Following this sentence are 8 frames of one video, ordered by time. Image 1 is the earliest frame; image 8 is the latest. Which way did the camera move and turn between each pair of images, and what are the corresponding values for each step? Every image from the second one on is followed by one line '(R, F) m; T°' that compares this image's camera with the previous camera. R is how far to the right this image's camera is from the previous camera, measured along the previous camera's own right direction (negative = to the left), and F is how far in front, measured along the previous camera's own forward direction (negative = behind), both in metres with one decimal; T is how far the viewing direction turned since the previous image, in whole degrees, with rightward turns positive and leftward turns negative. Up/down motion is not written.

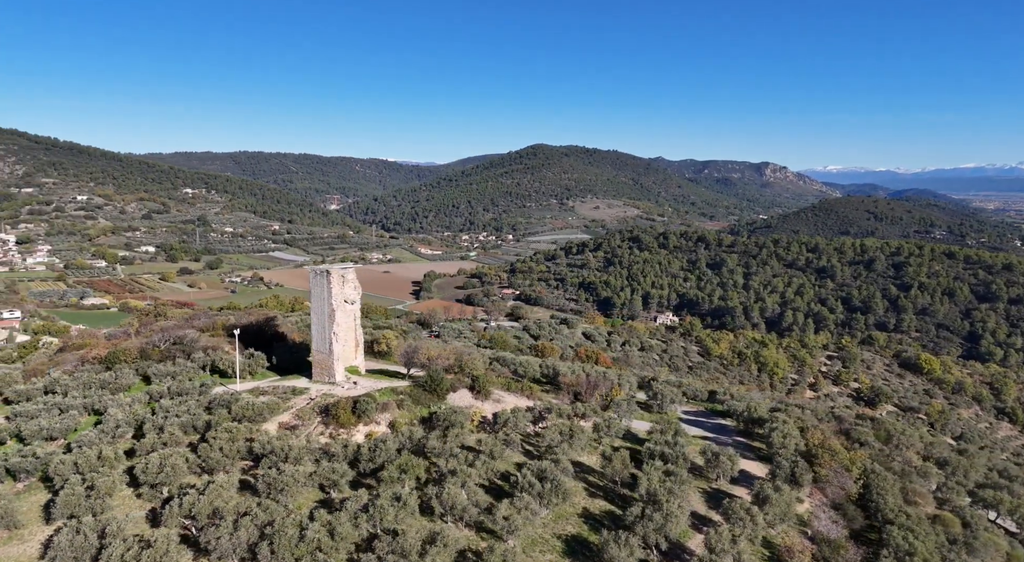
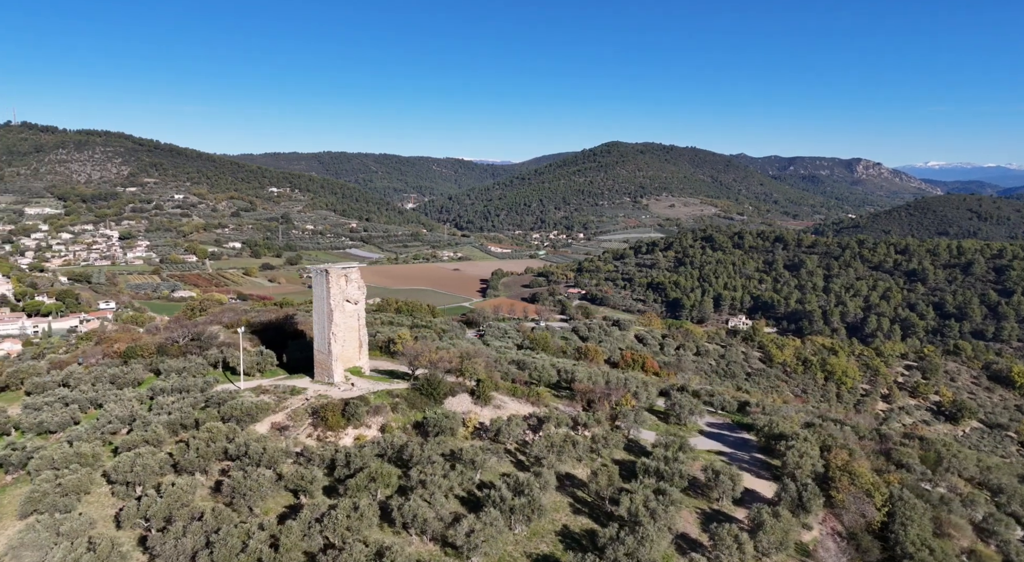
(+2.1, +1.0) m; -5°
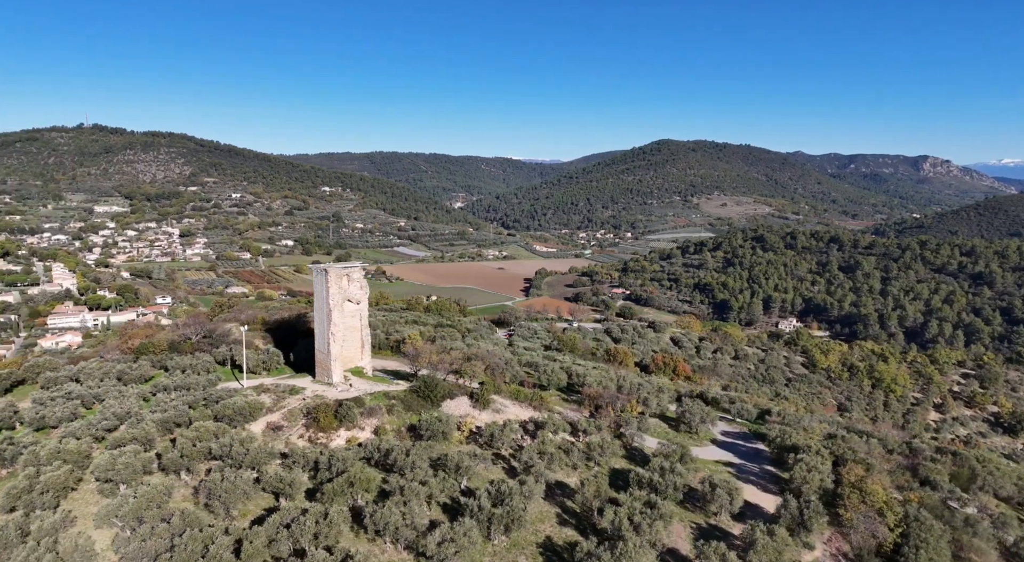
(+1.4, +0.6) m; -4°
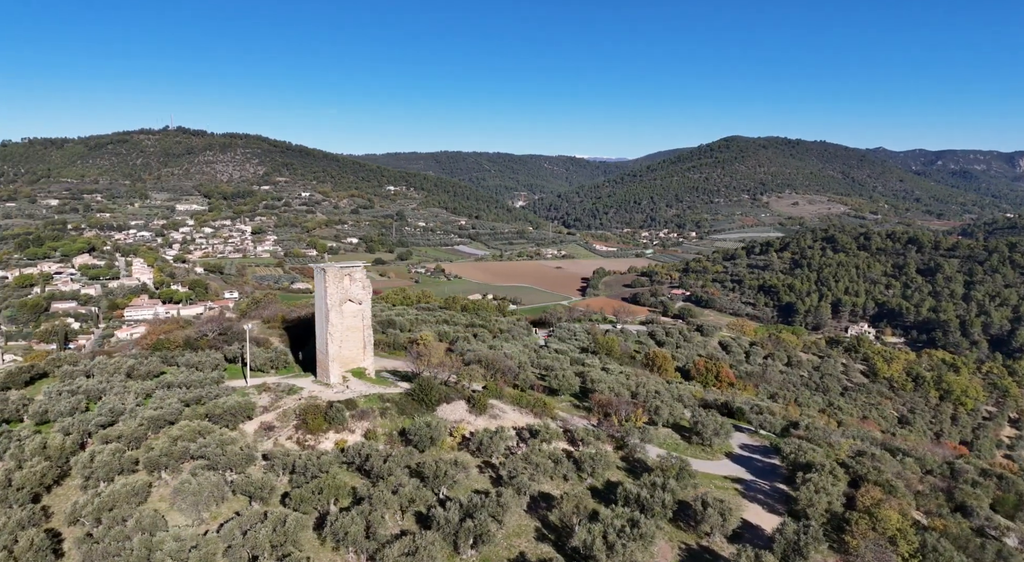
(+1.8, +0.8) m; -5°
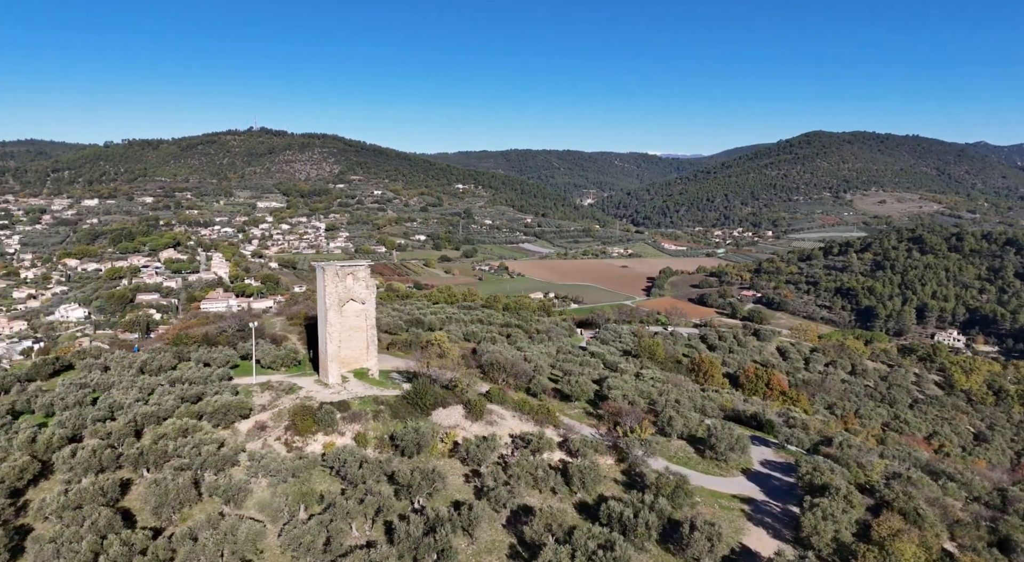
(+2.0, +0.9) m; -5°
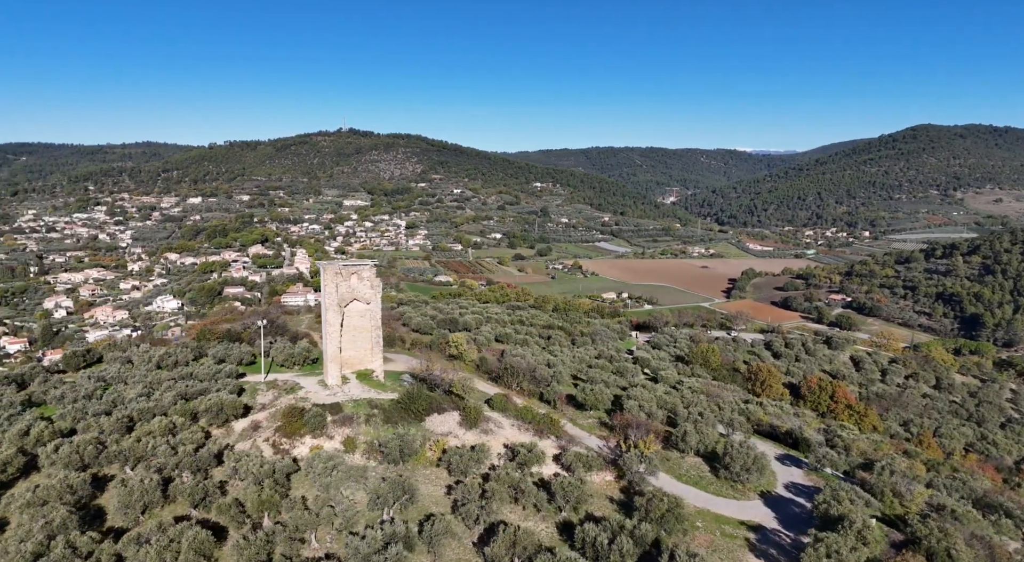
(+2.3, +1.0) m; -6°
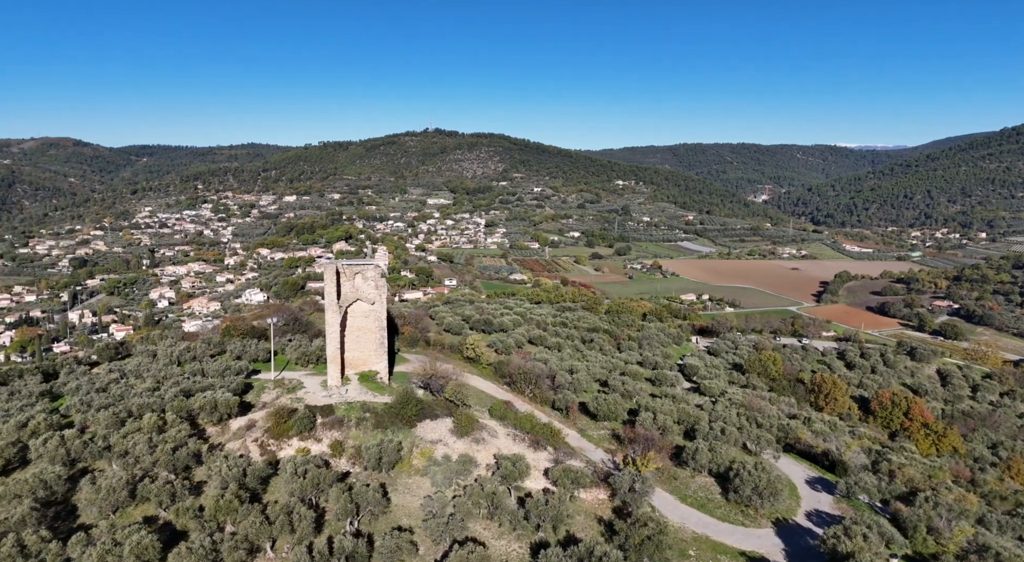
(+2.4, +1.0) m; -6°
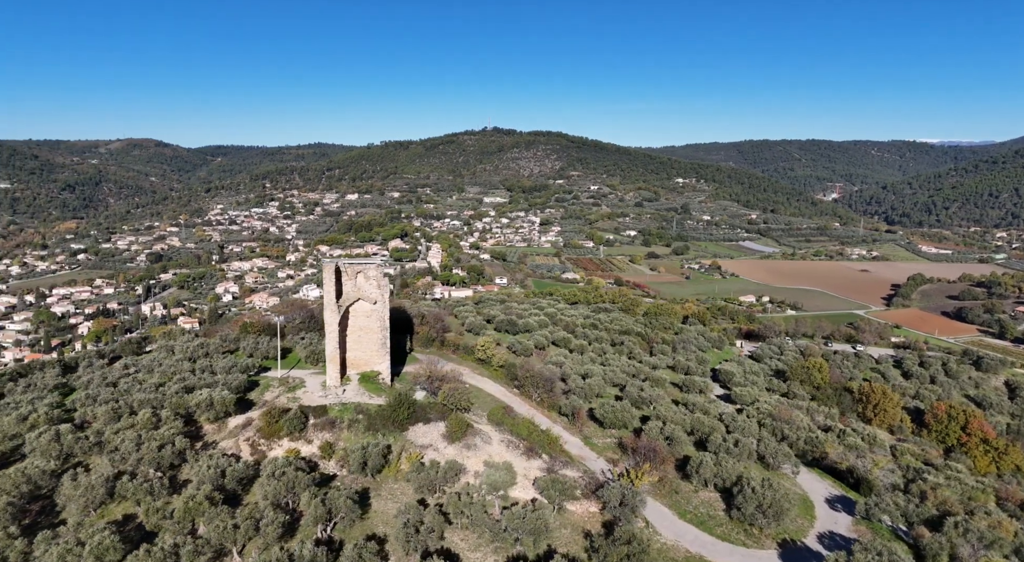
(+1.7, +0.7) m; -4°
